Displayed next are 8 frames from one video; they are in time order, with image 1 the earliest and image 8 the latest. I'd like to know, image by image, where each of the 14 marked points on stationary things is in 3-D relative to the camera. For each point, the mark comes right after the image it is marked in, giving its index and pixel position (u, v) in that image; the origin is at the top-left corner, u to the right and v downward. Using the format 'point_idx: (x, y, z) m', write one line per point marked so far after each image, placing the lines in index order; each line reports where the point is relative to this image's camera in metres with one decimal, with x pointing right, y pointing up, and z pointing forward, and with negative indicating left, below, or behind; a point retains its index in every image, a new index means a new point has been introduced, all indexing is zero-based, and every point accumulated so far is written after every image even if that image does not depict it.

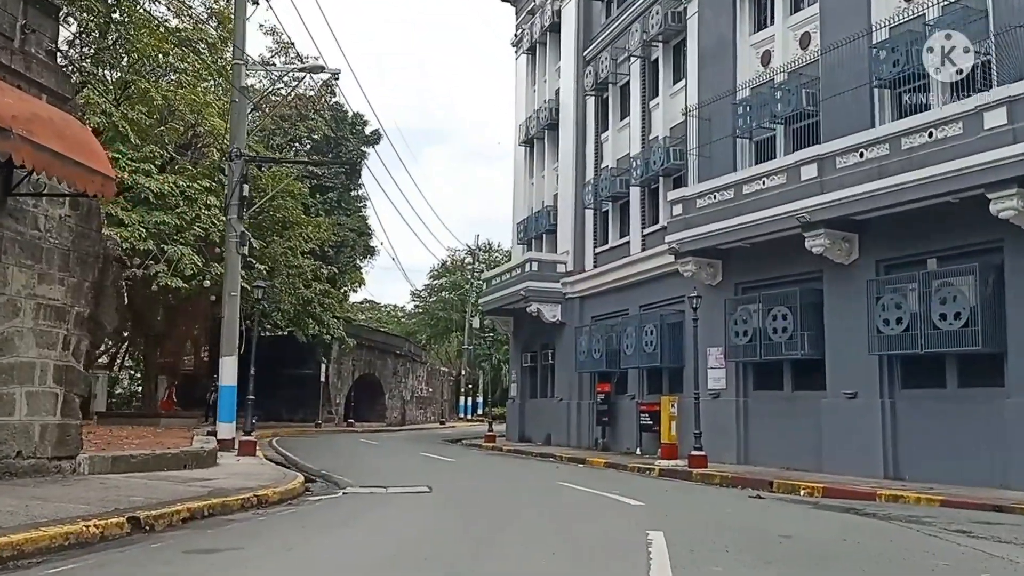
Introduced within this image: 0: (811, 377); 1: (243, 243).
0: (+6.8, -2.0, +18.6) m
1: (-6.1, +1.0, +18.7) m
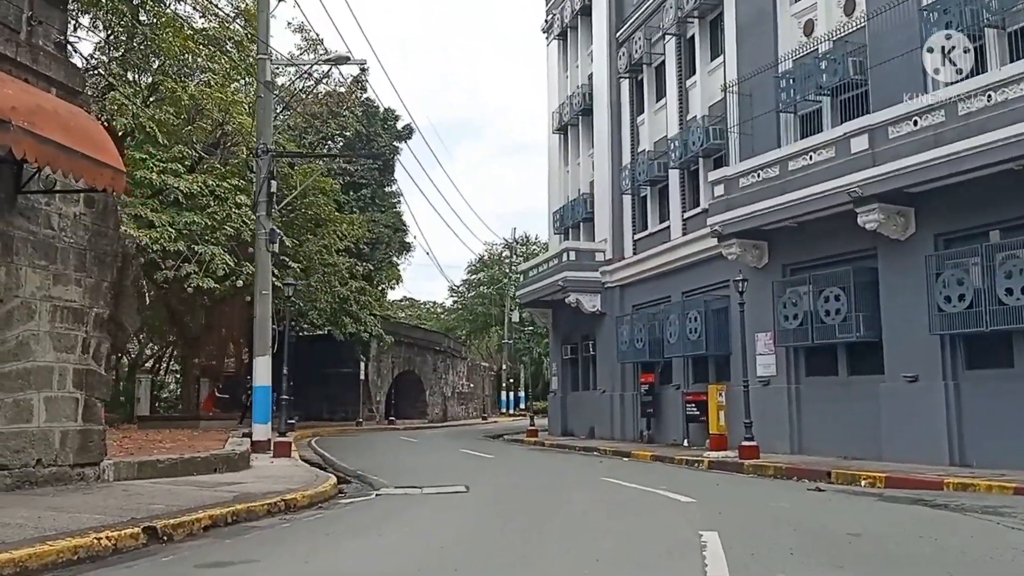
0: (+7.6, -1.6, +17.7) m
1: (-5.3, +1.1, +18.3) m
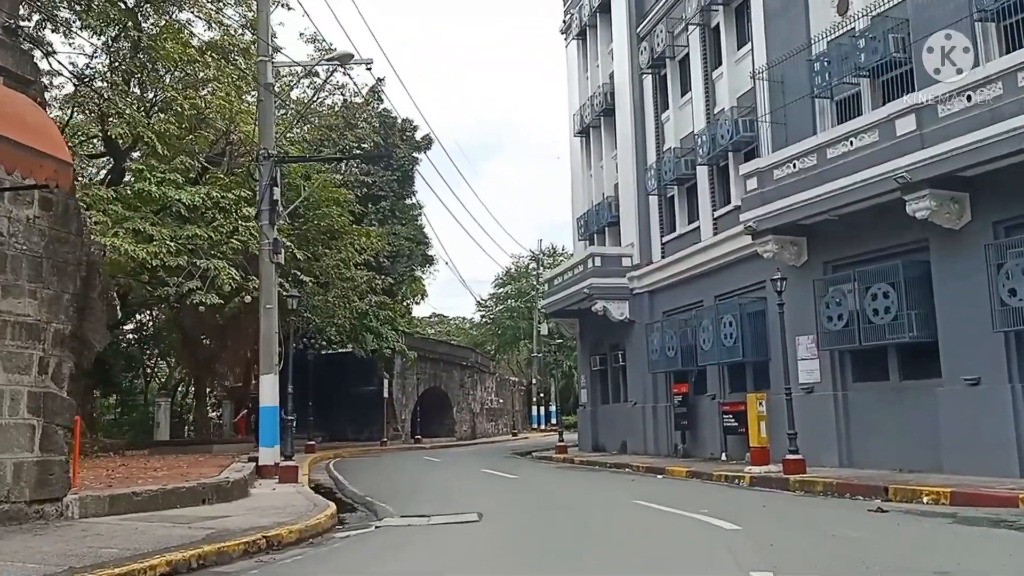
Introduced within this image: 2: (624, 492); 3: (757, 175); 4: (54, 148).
0: (+8.0, -1.5, +16.2) m
1: (-4.9, +0.8, +17.3) m
2: (+2.0, -3.9, +15.9) m
3: (+5.5, +2.5, +18.6) m
4: (-4.3, +1.3, +7.7) m
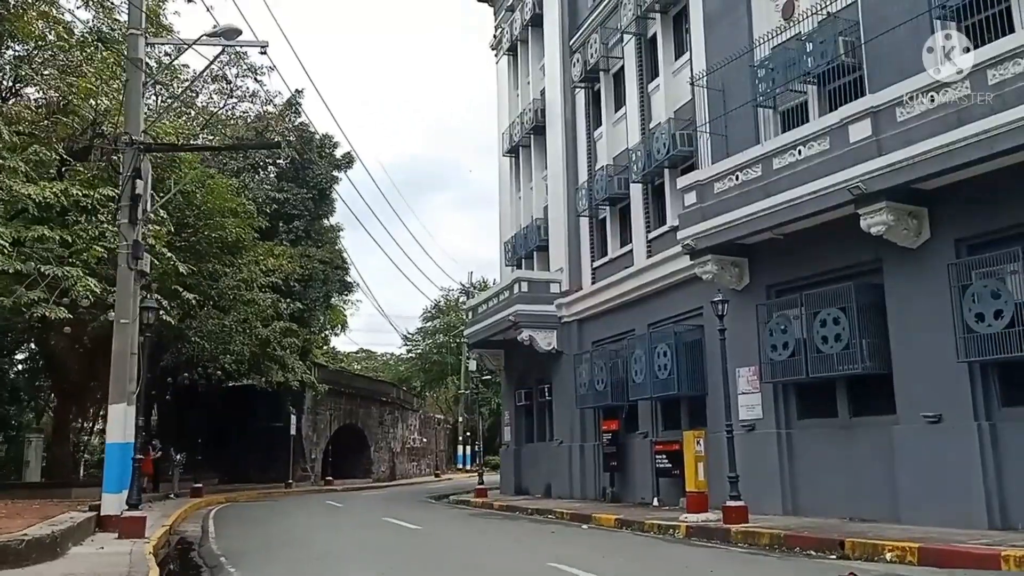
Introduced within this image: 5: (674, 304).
0: (+6.4, -1.9, +14.4) m
1: (-6.6, +0.6, +14.6) m
2: (+0.4, -4.2, +13.6) m
3: (+3.8, +2.0, +16.9) m
4: (-5.2, +1.5, +5.2) m
5: (+3.8, -0.4, +19.2) m
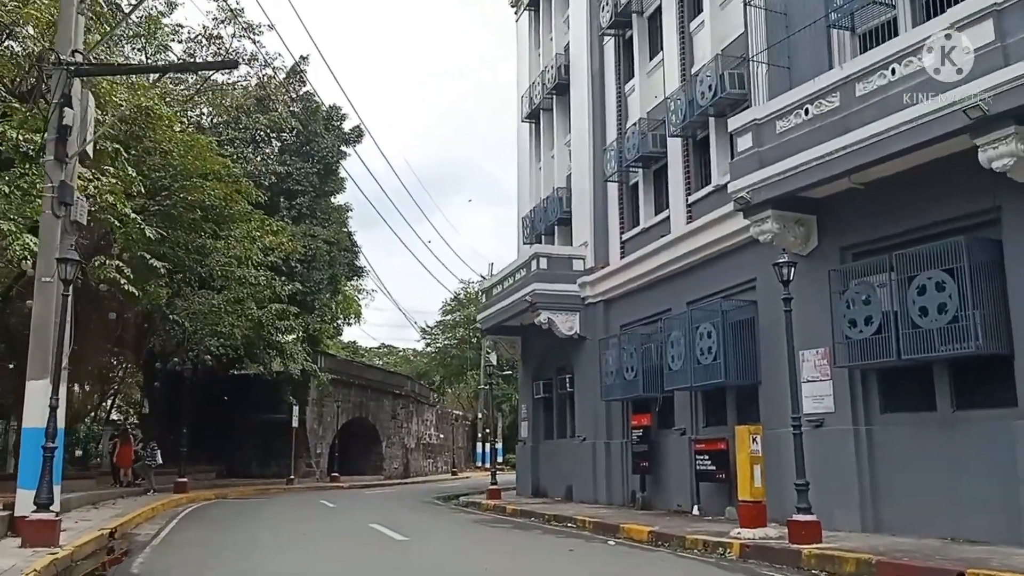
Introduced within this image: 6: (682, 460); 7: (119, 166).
0: (+6.5, -1.4, +11.4) m
1: (-6.4, +1.3, +11.9) m
2: (+0.5, -3.6, +10.7) m
3: (+4.0, +2.6, +13.9) m
4: (-5.2, +2.2, +2.4) m
5: (+4.1, +0.2, +16.2) m
6: (+3.6, -3.6, +17.3) m
7: (-8.9, +2.7, +18.8) m
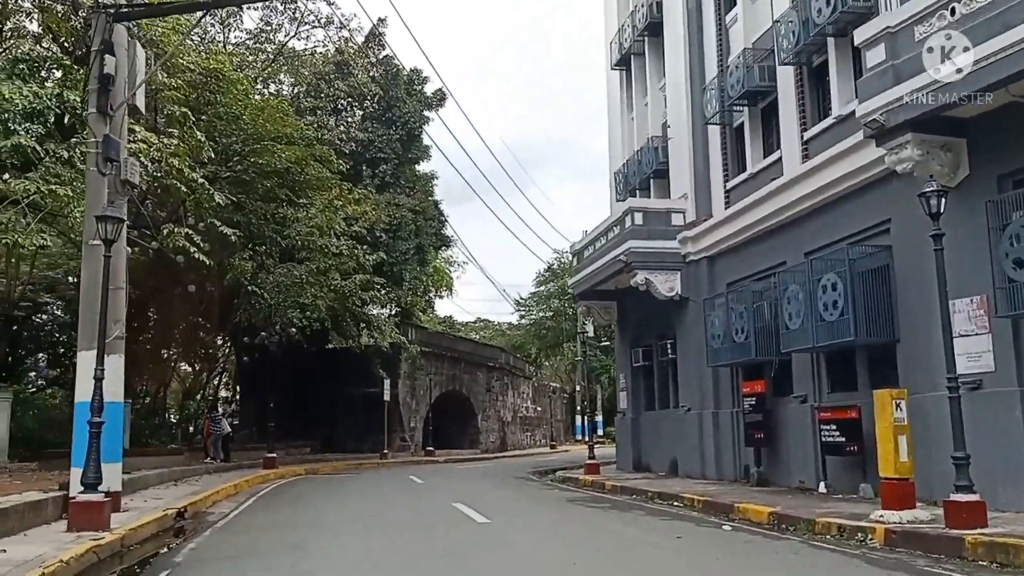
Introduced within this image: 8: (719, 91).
0: (+7.6, -0.5, +9.0) m
1: (-5.3, +1.7, +11.0) m
2: (+1.6, -2.9, +9.1) m
3: (+5.3, +3.5, +11.7) m
4: (-5.3, +2.4, +1.4) m
5: (+5.7, +1.2, +14.0) m
6: (+5.4, -2.6, +15.3) m
7: (-7.0, +3.4, +18.0) m
8: (+4.6, +4.4, +18.2) m
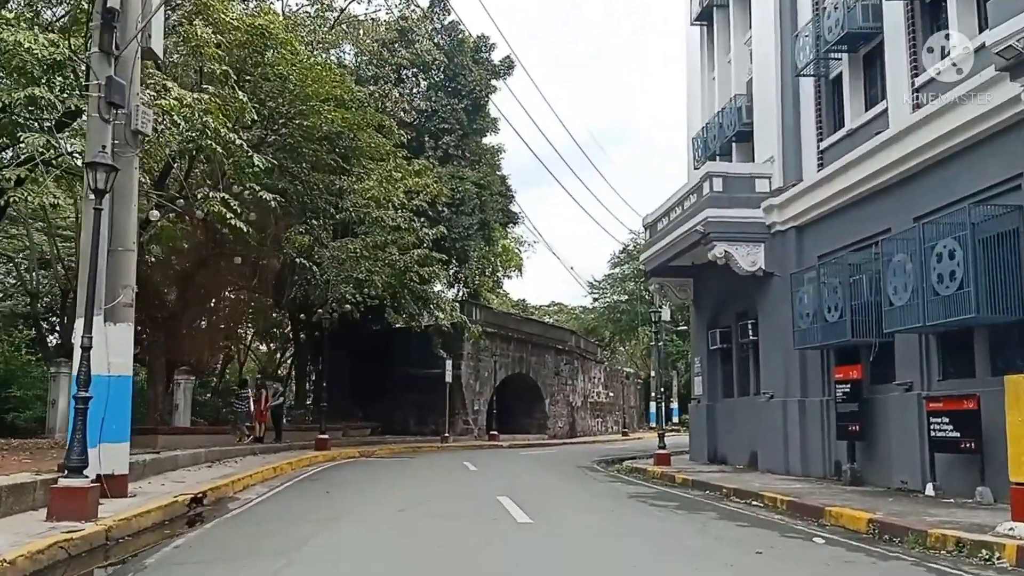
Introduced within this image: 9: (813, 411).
0: (+7.9, -0.2, +6.7) m
1: (-4.7, +2.2, +9.8) m
2: (+2.0, -2.5, +7.4) m
3: (+5.9, +3.9, +9.5) m
4: (-5.5, +2.7, +0.3) m
5: (+6.5, +1.6, +11.9) m
6: (+6.4, -2.2, +13.2) m
7: (-5.8, +4.0, +16.9) m
8: (+5.8, +4.9, +16.1) m
9: (+5.9, -2.4, +16.1) m
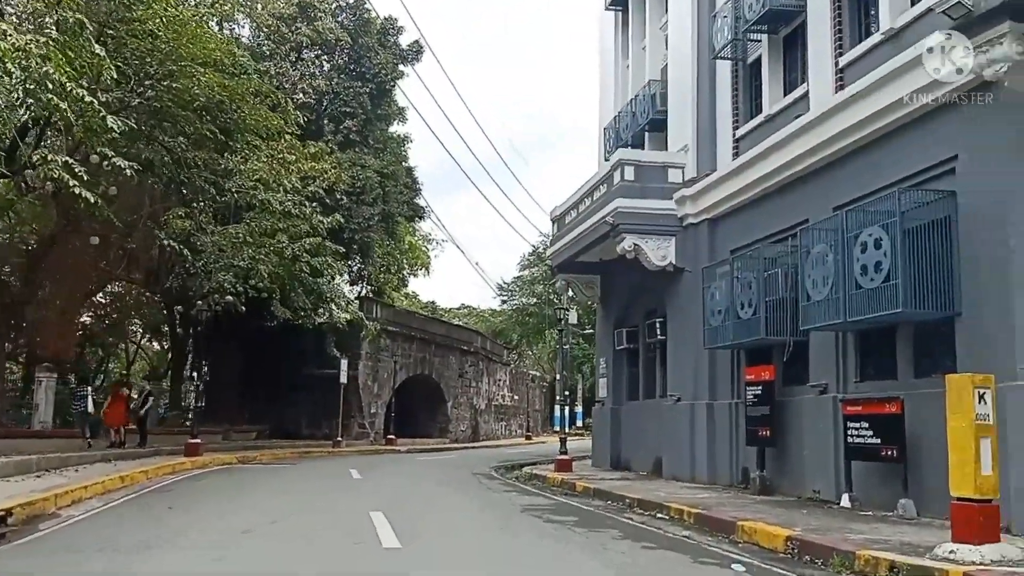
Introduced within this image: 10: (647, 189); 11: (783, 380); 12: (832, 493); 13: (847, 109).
0: (+7.0, -0.1, +6.0) m
1: (-5.9, +2.6, +7.8) m
2: (+0.9, -2.3, +6.1) m
3: (+4.7, +4.0, +8.6) m
4: (-5.7, +3.1, -1.8) m
5: (+5.0, +1.7, +11.0) m
6: (+4.6, -2.1, +12.3) m
7: (-7.7, +4.3, +14.8) m
8: (+4.0, +5.0, +15.2) m
9: (+3.9, -2.3, +15.1) m
10: (+2.7, +2.0, +16.6) m
11: (+4.5, -1.5, +13.7) m
12: (+4.7, -3.0, +11.9) m
13: (+4.6, +2.5, +11.5) m
